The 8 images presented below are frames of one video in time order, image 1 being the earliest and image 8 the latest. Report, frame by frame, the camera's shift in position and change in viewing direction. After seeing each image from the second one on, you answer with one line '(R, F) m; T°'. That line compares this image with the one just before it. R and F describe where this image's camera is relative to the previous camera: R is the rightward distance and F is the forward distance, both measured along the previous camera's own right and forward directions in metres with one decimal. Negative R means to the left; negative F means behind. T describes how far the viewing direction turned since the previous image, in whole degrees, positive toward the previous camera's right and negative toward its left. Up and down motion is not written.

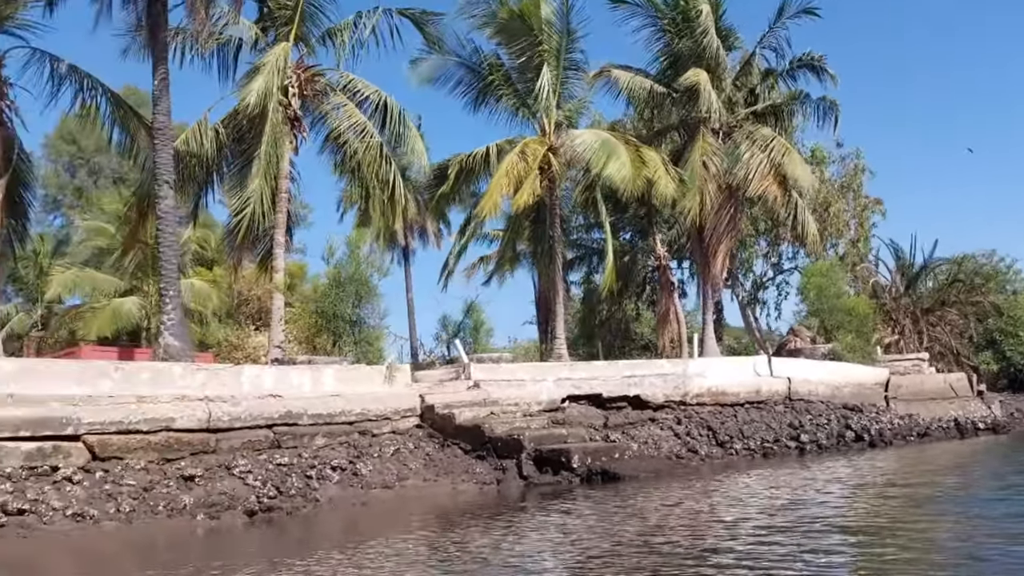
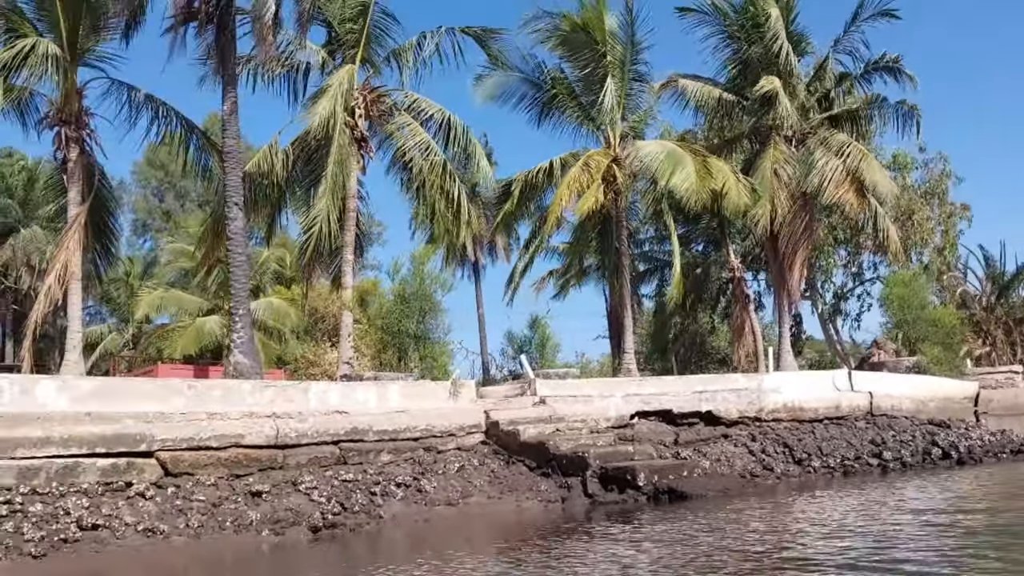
(+0.2, +0.1) m; -5°
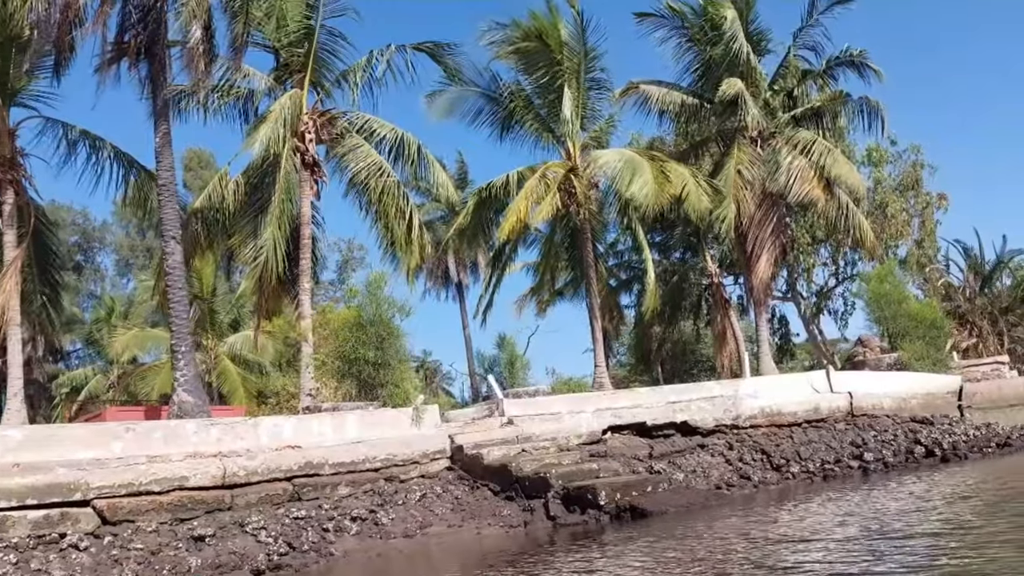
(+0.7, +0.3) m; 0°
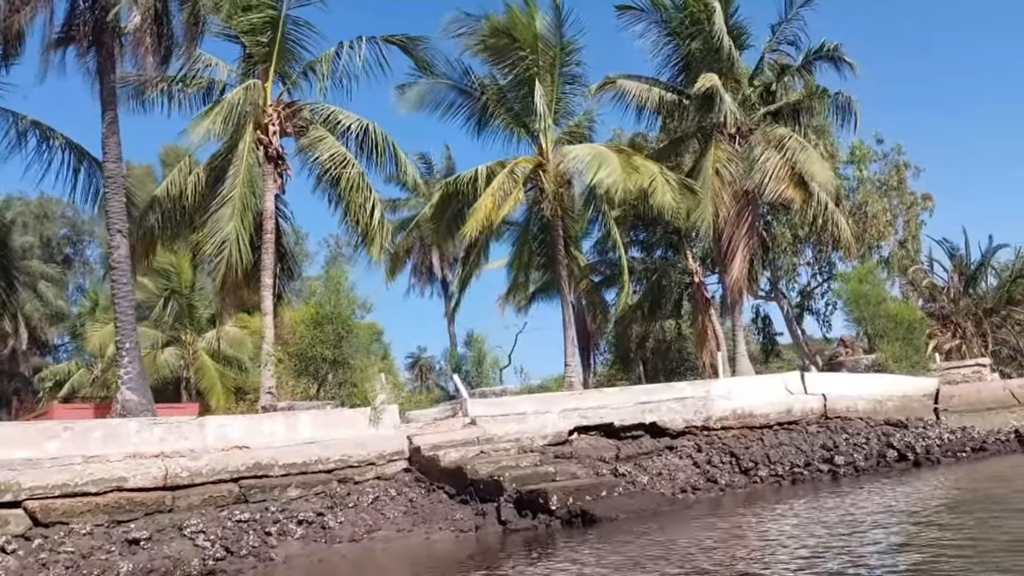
(+0.6, +0.3) m; 0°
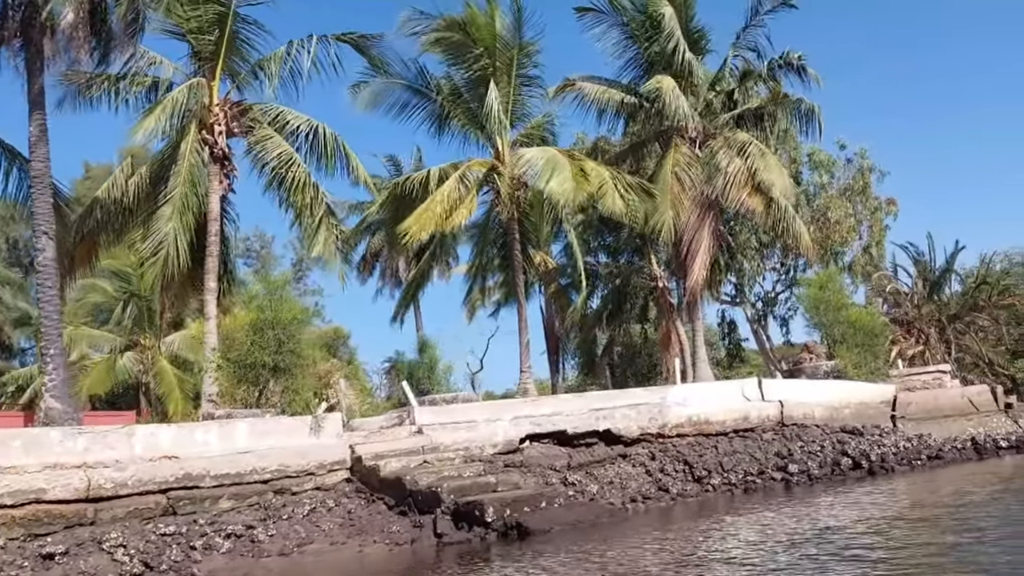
(+0.5, +0.3) m; +1°
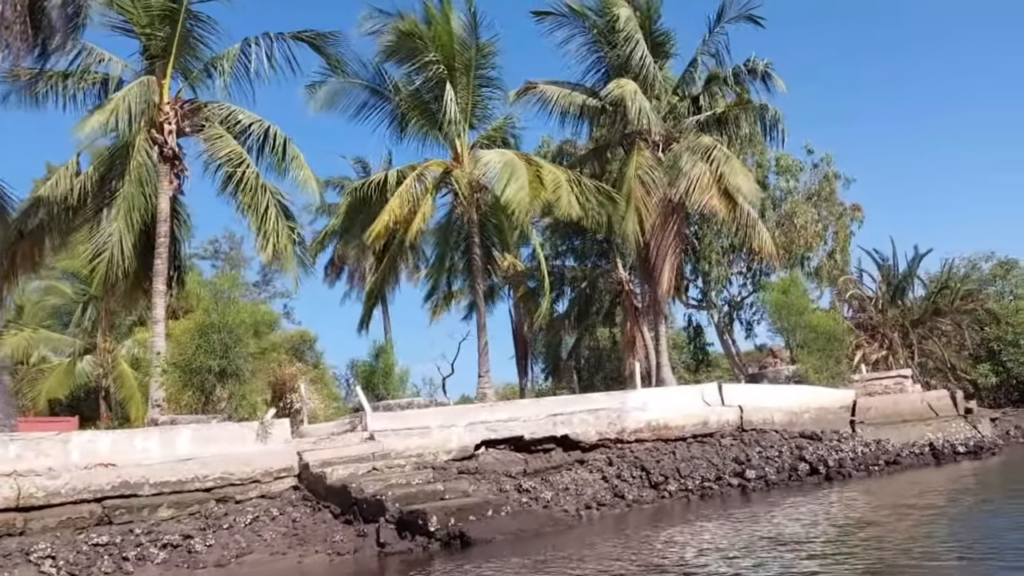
(+0.4, +0.2) m; +1°
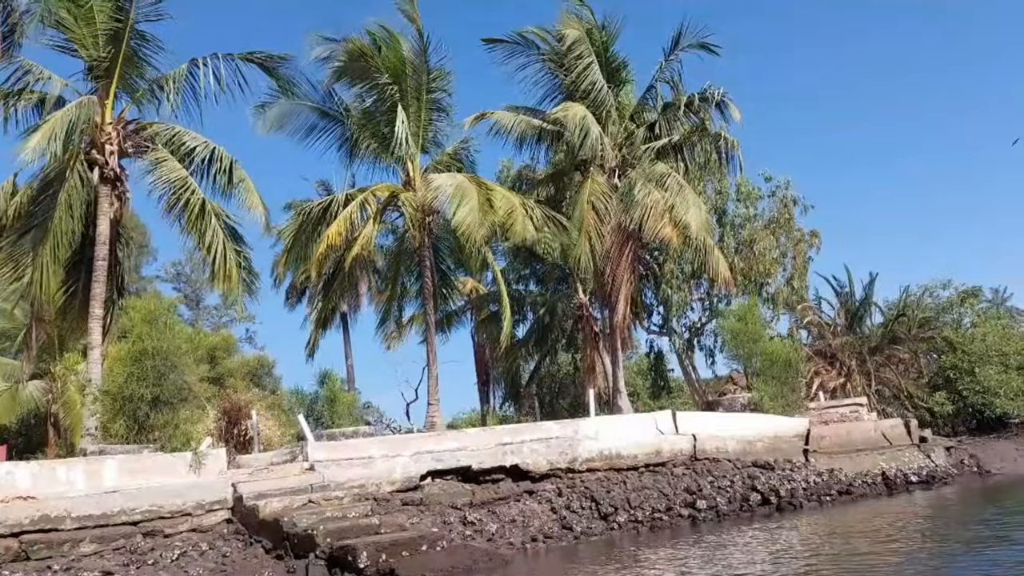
(+0.4, +0.2) m; +2°
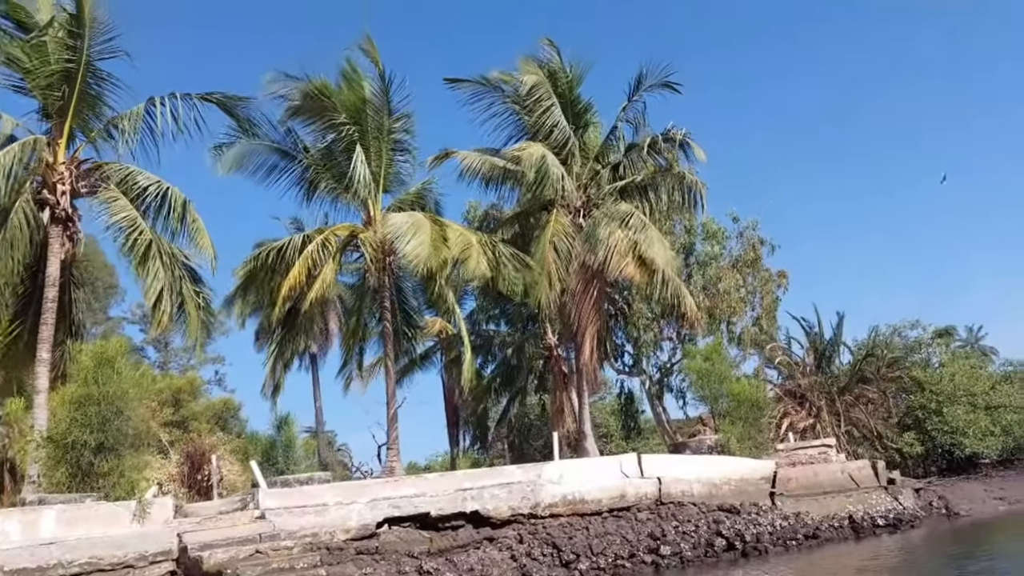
(+0.3, +0.1) m; +1°
